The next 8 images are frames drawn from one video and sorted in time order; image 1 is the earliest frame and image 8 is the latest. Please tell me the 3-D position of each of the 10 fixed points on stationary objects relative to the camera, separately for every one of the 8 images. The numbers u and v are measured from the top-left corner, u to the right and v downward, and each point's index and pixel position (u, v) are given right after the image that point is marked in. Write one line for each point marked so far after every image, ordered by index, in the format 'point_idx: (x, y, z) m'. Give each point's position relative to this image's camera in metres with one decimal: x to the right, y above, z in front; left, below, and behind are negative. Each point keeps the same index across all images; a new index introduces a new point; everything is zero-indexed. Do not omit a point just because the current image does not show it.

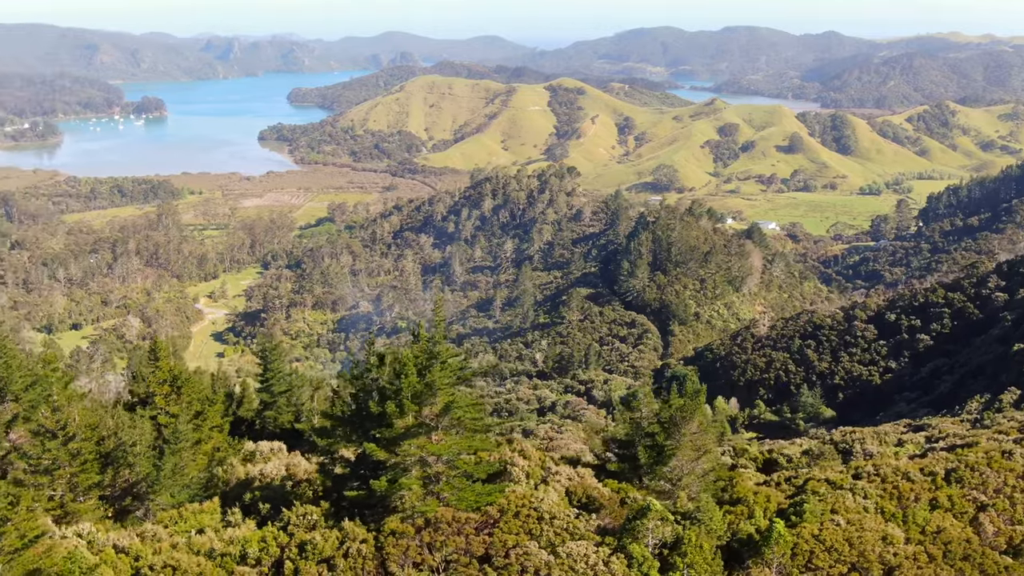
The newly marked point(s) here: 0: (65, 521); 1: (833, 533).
0: (-6.5, -3.4, +14.6) m
1: (+4.9, -3.7, +15.0) m
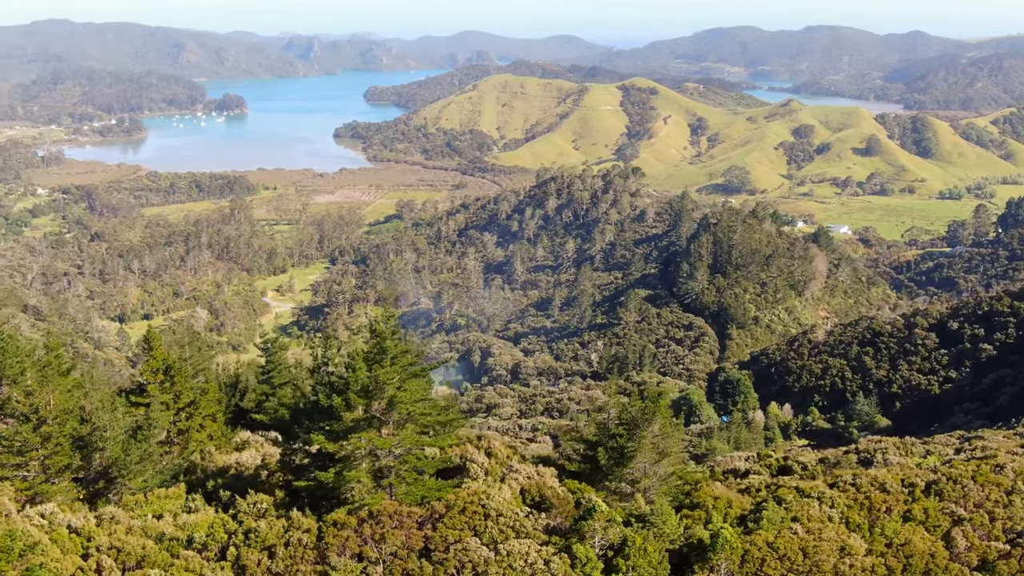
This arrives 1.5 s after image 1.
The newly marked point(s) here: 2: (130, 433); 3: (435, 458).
0: (-7.2, -3.3, +15.2) m
1: (+4.1, -3.8, +14.7) m
2: (-6.8, -2.5, +17.2) m
3: (-1.3, -2.8, +16.4) m
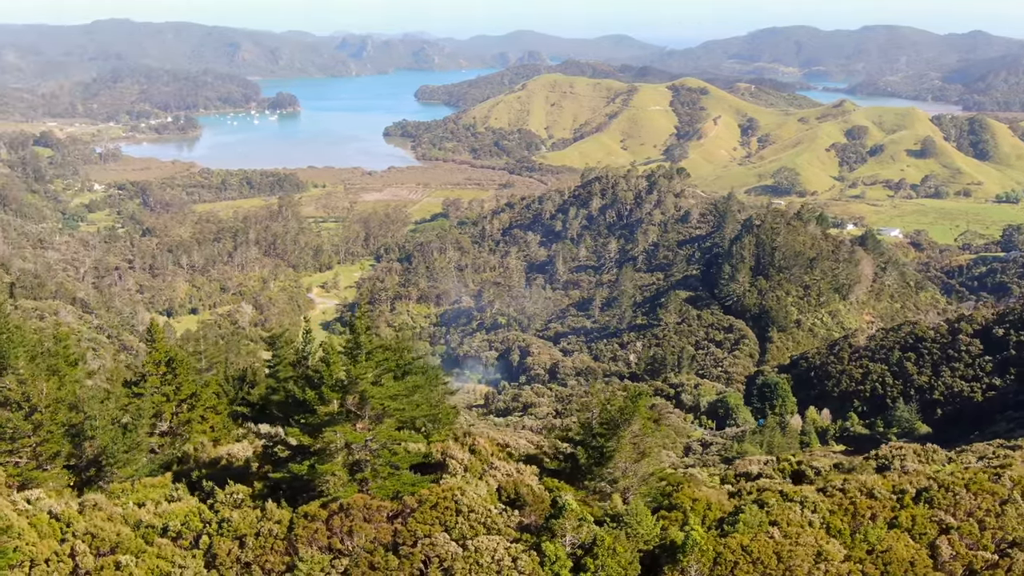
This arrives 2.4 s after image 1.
0: (-7.6, -3.1, +15.6) m
1: (+3.7, -3.8, +14.6) m
2: (-7.0, -2.4, +17.6) m
3: (-1.6, -2.8, +16.6) m
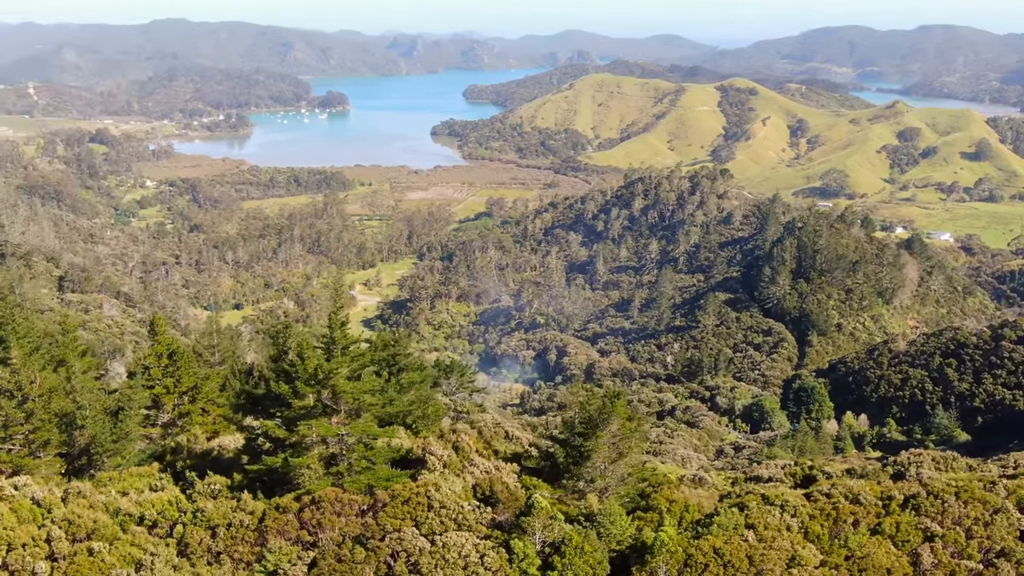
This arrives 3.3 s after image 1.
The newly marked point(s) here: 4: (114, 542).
0: (-7.9, -3.0, +16.1) m
1: (+3.3, -3.8, +14.5) m
2: (-7.3, -2.3, +18.0) m
3: (-2.0, -2.7, +16.7) m
4: (-5.5, -3.5, +13.7) m
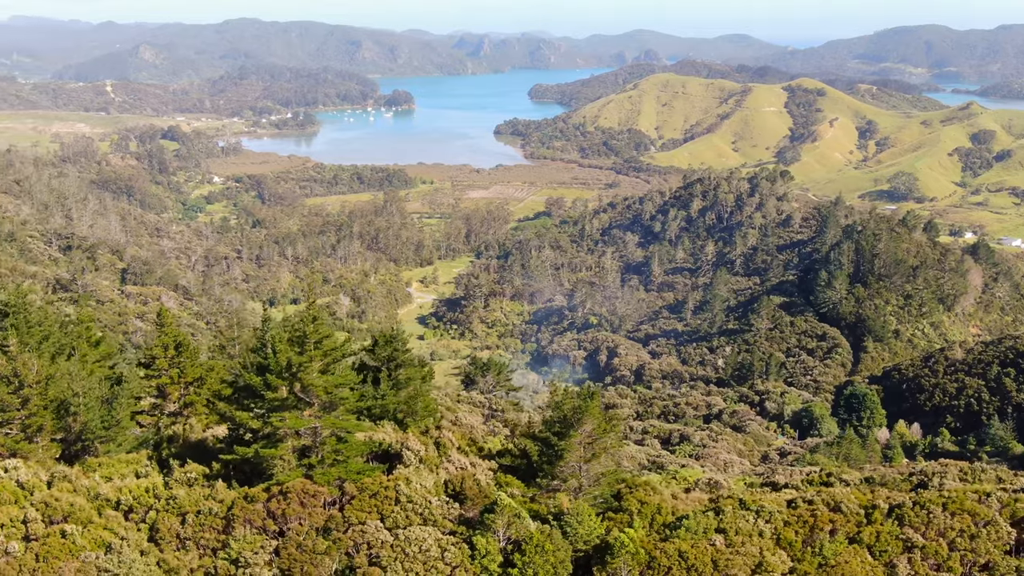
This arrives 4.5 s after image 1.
0: (-8.3, -2.8, +16.6) m
1: (+2.8, -3.8, +14.4) m
2: (-7.6, -2.1, +18.5) m
3: (-2.3, -2.6, +16.9) m
4: (-6.1, -3.4, +14.1) m
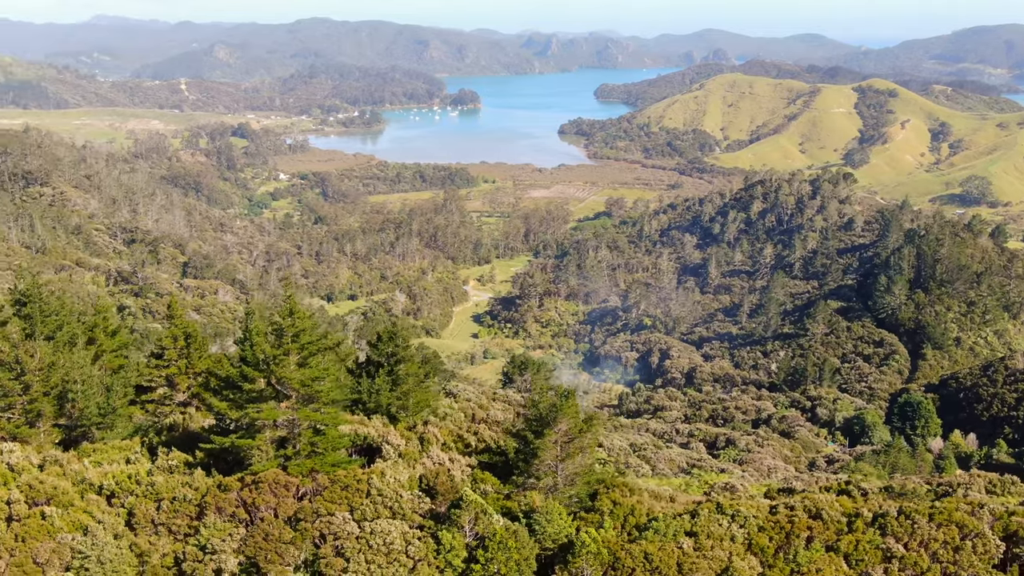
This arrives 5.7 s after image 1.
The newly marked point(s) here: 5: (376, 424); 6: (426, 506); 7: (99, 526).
0: (-8.7, -2.7, +17.3) m
1: (+2.2, -3.8, +14.3) m
2: (-7.7, -1.9, +19.1) m
3: (-2.6, -2.6, +17.1) m
4: (-6.6, -3.3, +14.6) m
5: (-2.5, -2.5, +17.8) m
6: (-1.3, -3.3, +15.1) m
7: (-5.9, -3.4, +14.1) m
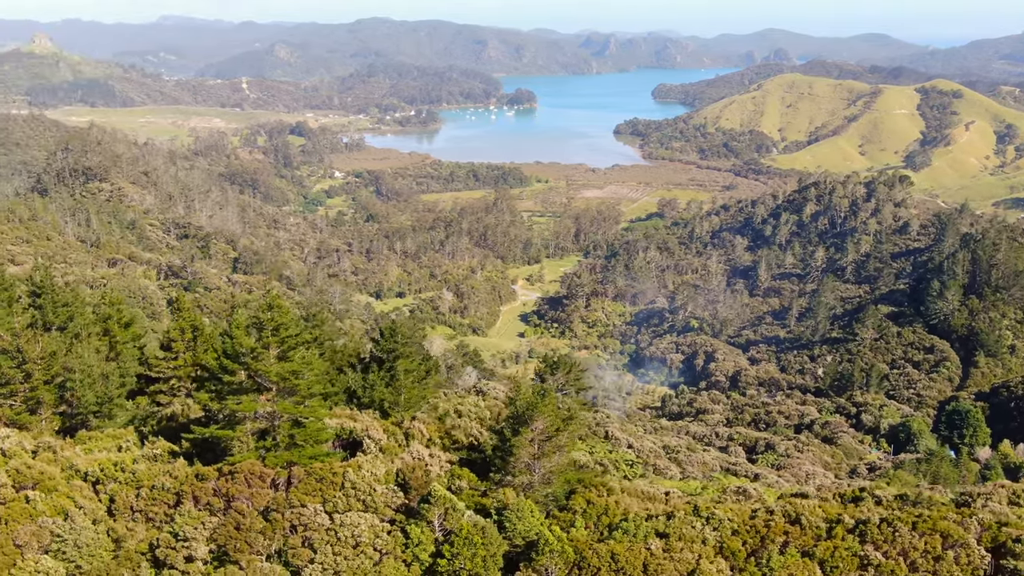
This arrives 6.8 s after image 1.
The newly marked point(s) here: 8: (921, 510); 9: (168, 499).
0: (-8.9, -2.5, +17.8) m
1: (+1.8, -3.8, +14.2) m
2: (-7.9, -1.8, +19.6) m
3: (-2.9, -2.5, +17.4) m
4: (-7.0, -3.1, +15.1) m
5: (-2.7, -2.4, +18.0) m
6: (-1.7, -3.3, +15.3) m
7: (-6.4, -3.3, +14.5) m
8: (+7.7, -4.2, +18.7) m
9: (-5.2, -3.2, +14.9) m
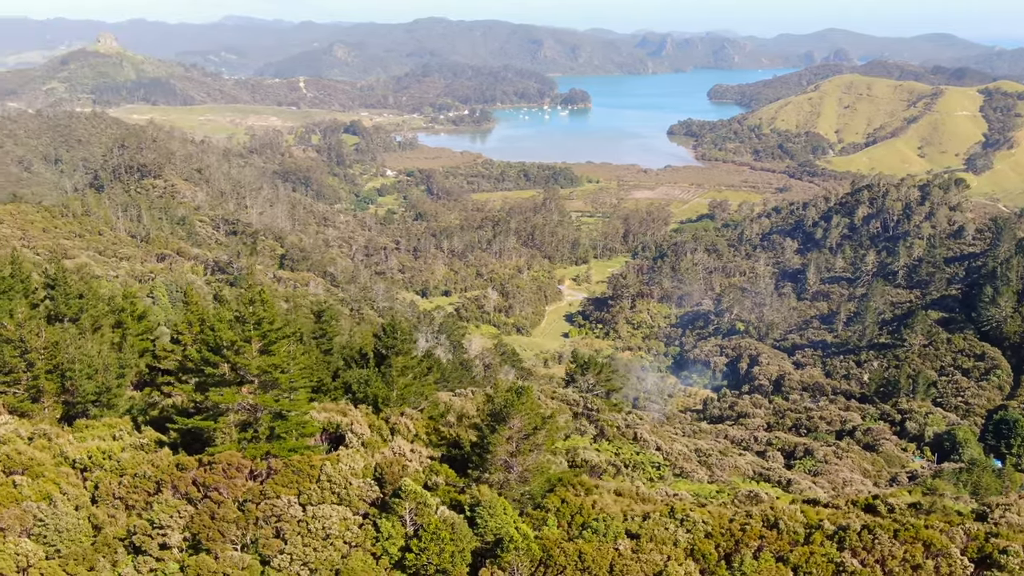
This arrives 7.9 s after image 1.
0: (-9.2, -2.3, +18.4) m
1: (+1.3, -3.8, +14.2) m
2: (-8.1, -1.6, +20.1) m
3: (-3.2, -2.4, +17.6) m
4: (-7.4, -3.0, +15.5) m
5: (-3.0, -2.3, +18.2) m
6: (-2.1, -3.2, +15.4) m
7: (-6.8, -3.2, +15.0) m
8: (+7.4, -4.3, +18.3) m
9: (-5.6, -3.1, +15.3) m
